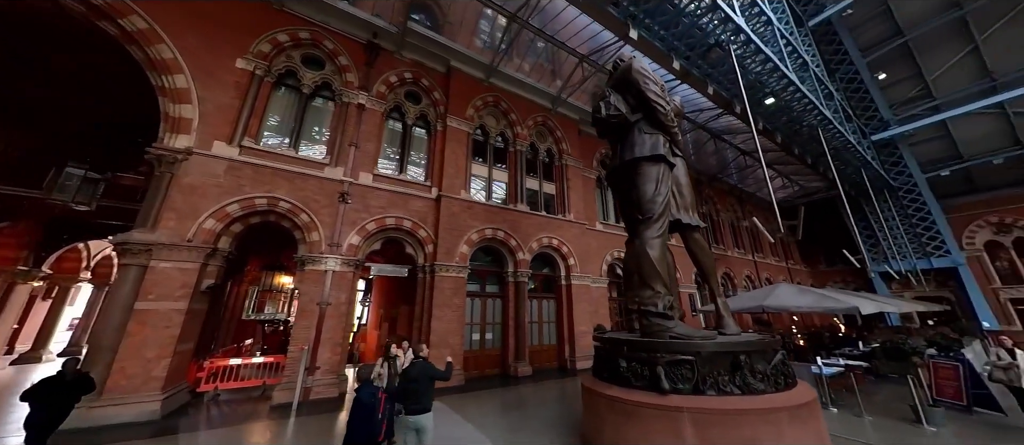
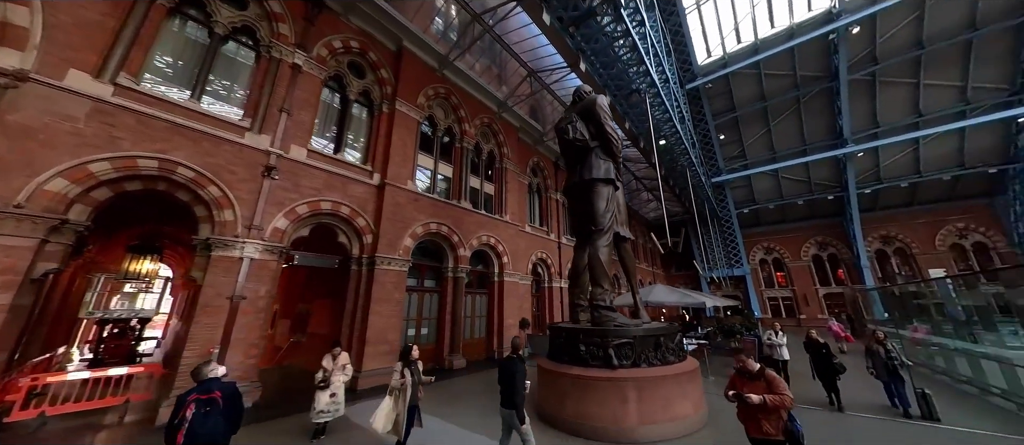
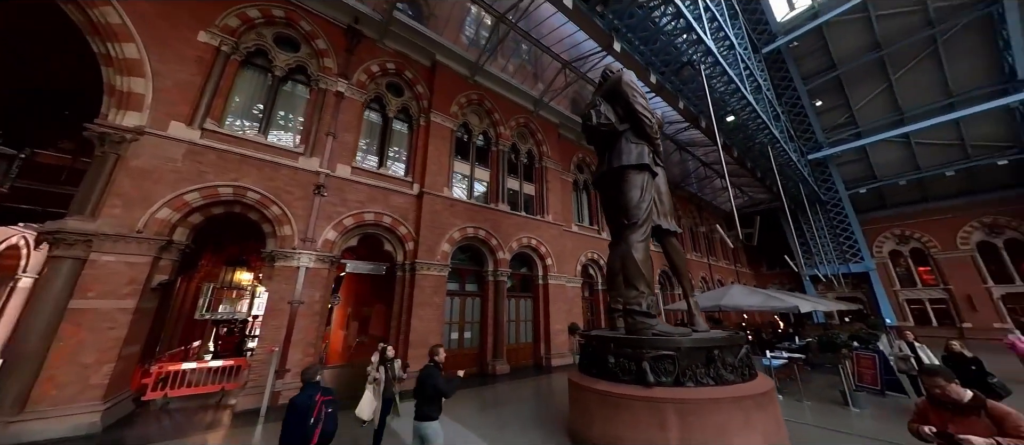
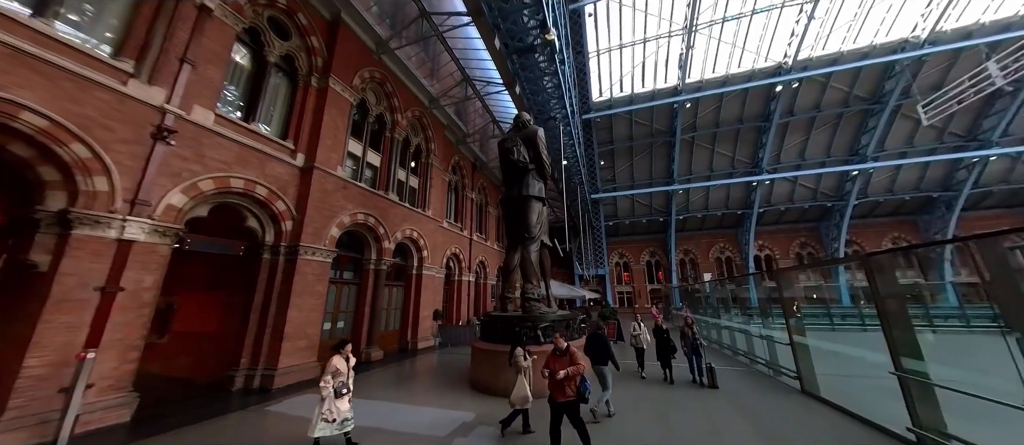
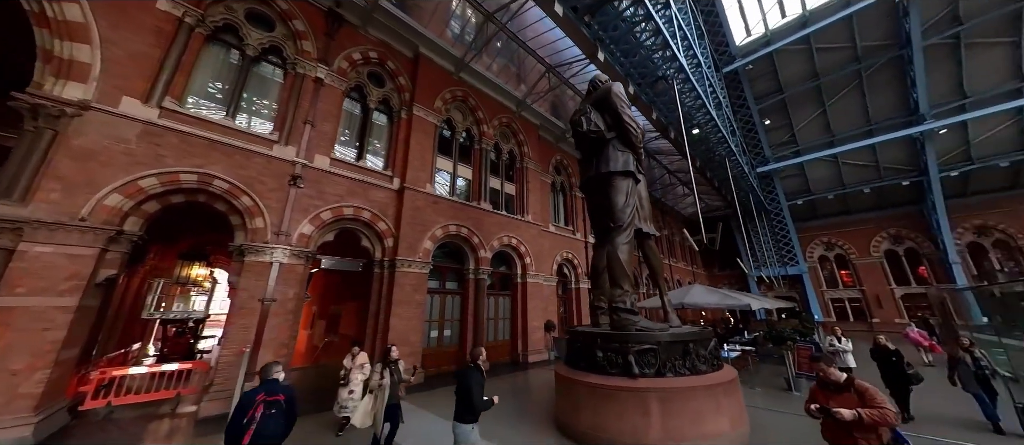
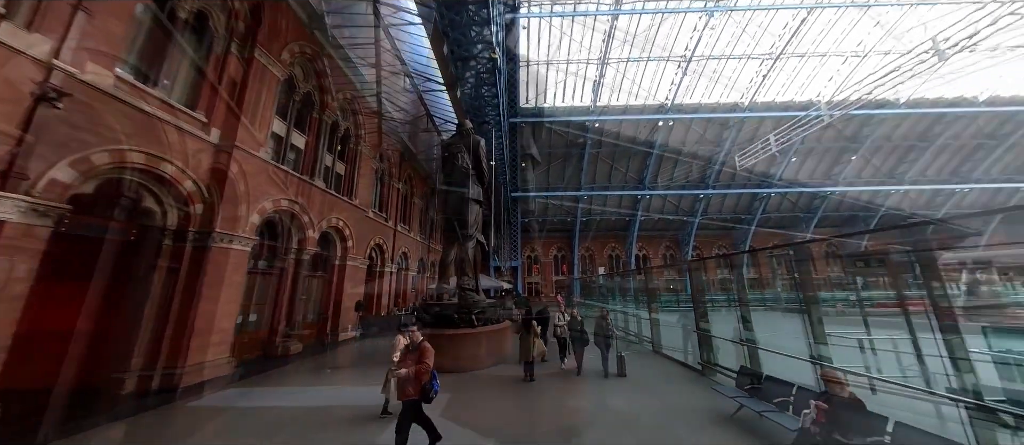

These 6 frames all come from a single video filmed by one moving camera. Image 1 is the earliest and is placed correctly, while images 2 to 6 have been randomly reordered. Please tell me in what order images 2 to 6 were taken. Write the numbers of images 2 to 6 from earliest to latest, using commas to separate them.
3, 5, 2, 4, 6
